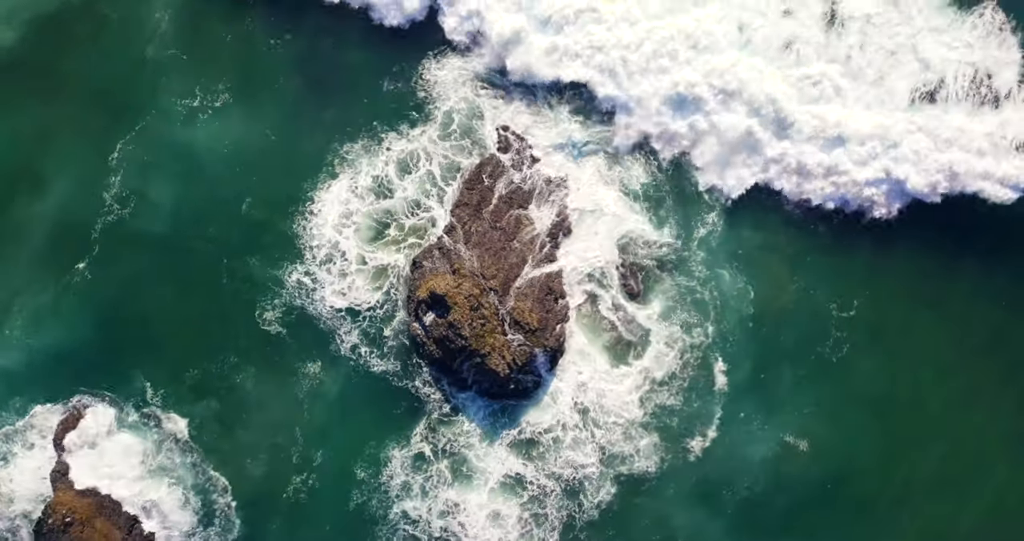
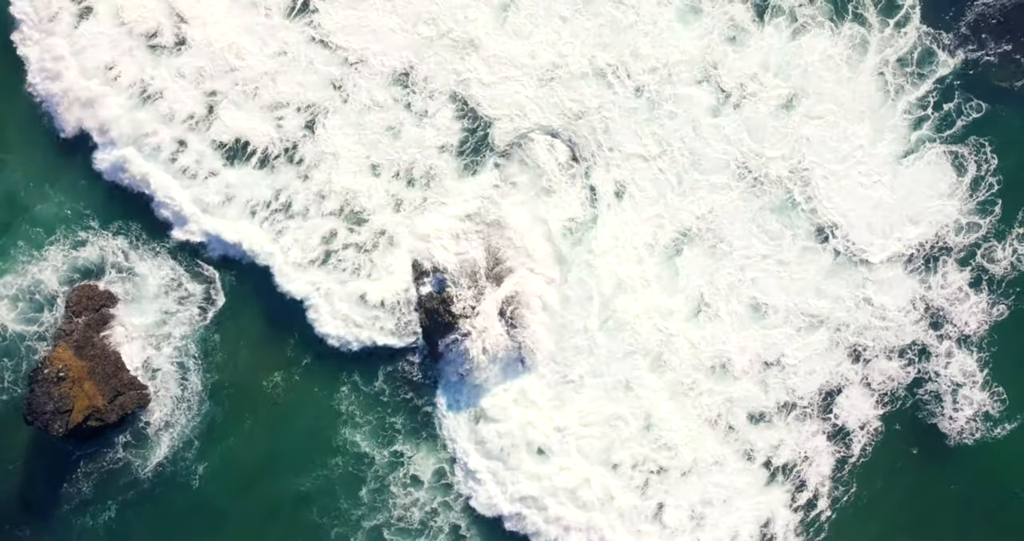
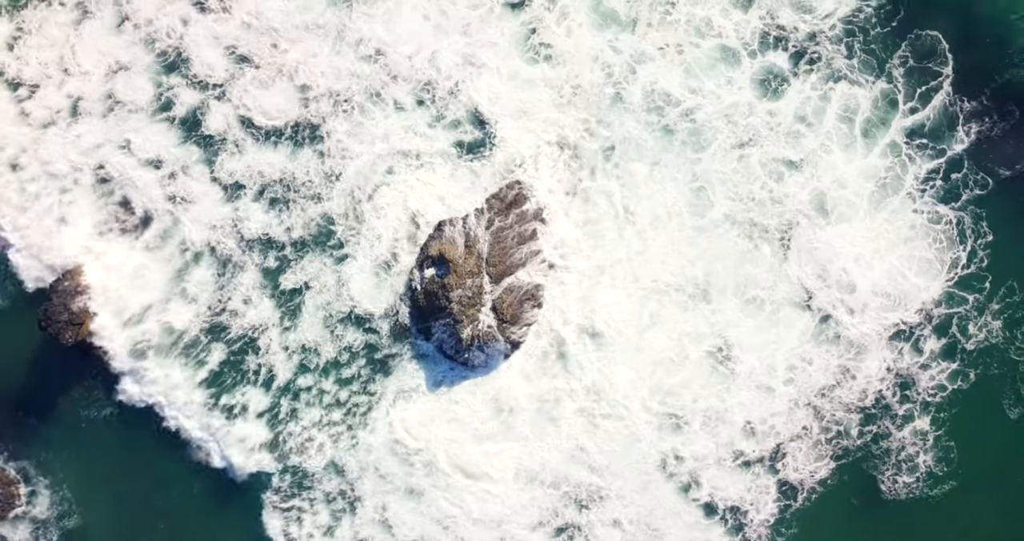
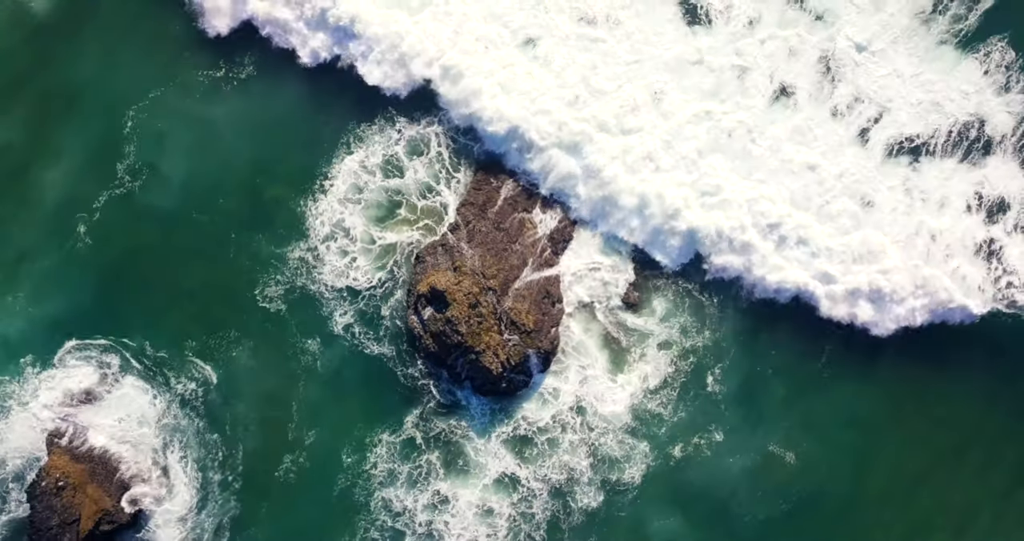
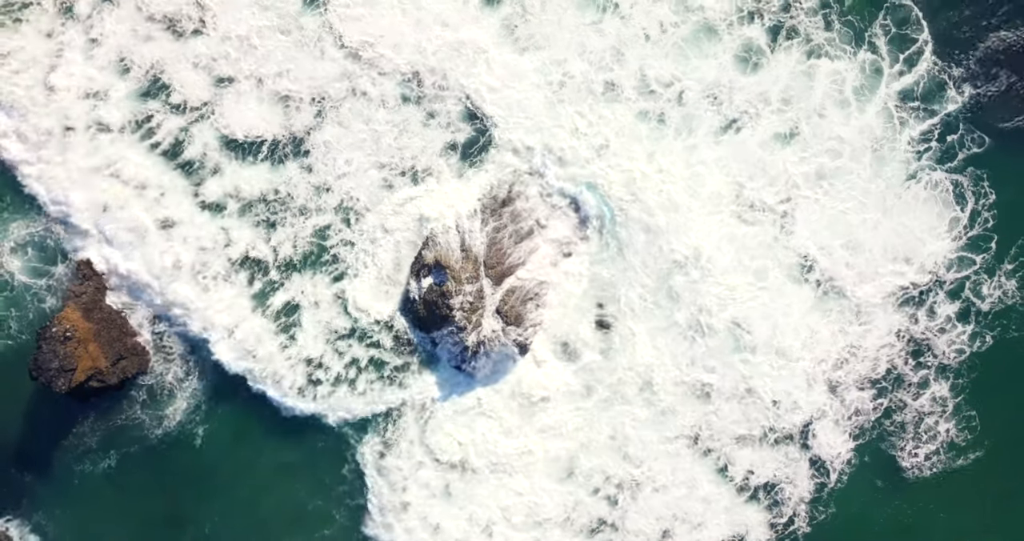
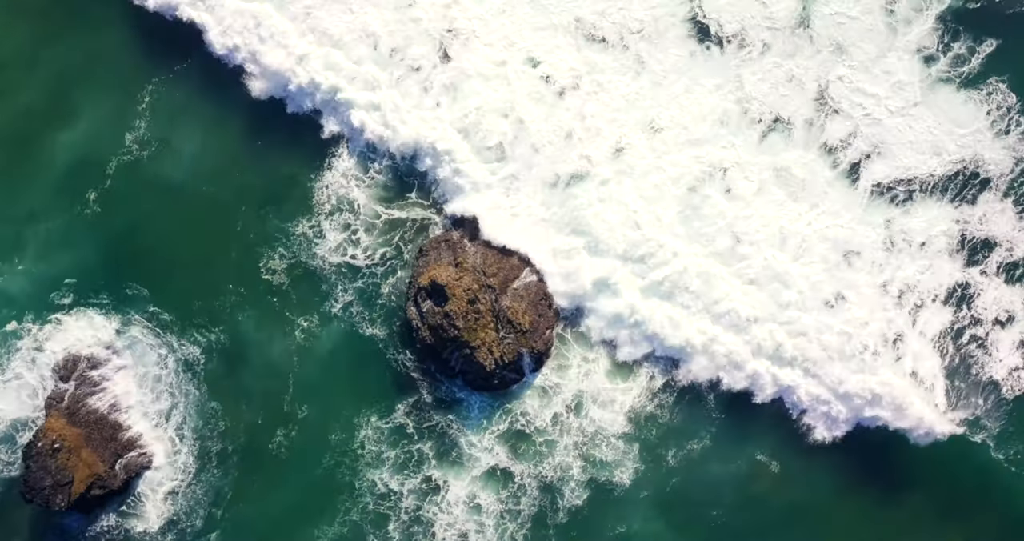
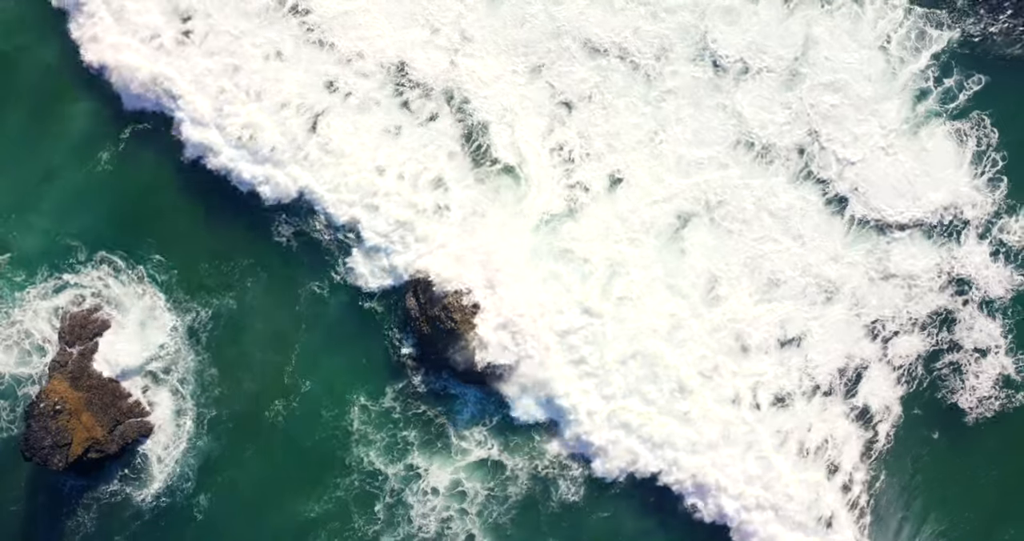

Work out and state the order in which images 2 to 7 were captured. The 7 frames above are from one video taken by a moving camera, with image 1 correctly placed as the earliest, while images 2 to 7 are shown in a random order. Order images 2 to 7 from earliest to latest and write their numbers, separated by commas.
4, 6, 7, 2, 5, 3
